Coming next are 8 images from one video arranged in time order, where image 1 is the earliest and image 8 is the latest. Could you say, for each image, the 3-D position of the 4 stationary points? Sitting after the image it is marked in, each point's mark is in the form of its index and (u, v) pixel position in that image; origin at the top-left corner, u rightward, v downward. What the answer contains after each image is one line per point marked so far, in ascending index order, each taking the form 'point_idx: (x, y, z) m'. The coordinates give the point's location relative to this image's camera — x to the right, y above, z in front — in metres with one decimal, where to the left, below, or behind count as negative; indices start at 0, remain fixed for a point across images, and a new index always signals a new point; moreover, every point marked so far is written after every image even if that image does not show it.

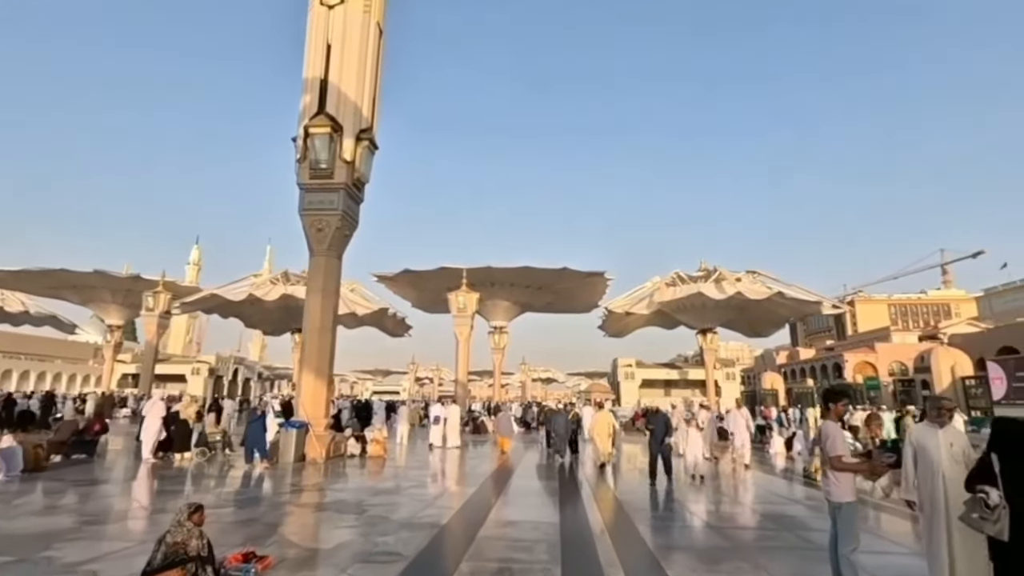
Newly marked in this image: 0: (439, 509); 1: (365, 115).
0: (-0.8, -2.4, +5.8) m
1: (-3.0, +3.5, +10.9) m
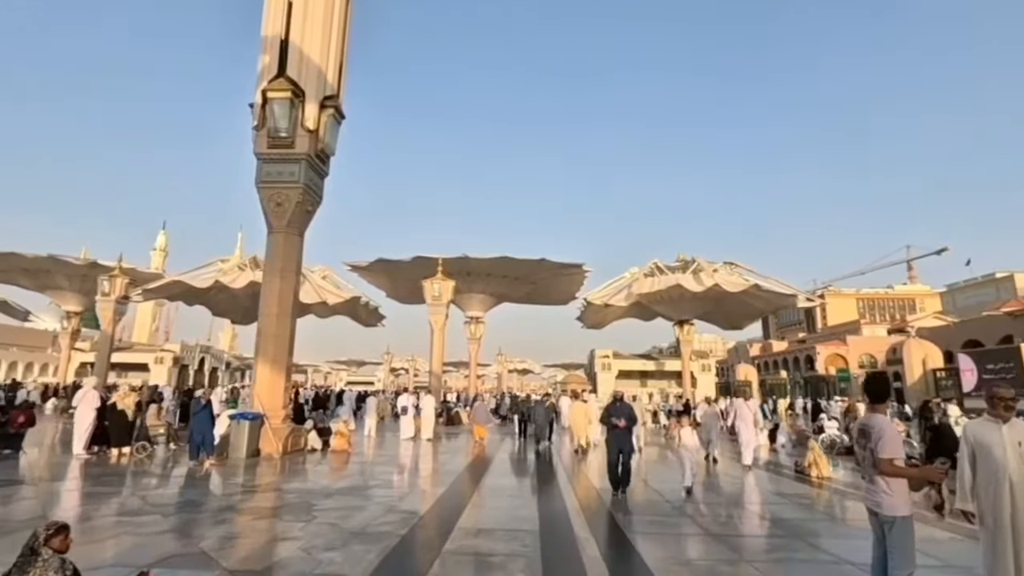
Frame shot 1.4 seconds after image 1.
0: (-1.0, -2.1, +5.1) m
1: (-3.4, +3.8, +10.1) m
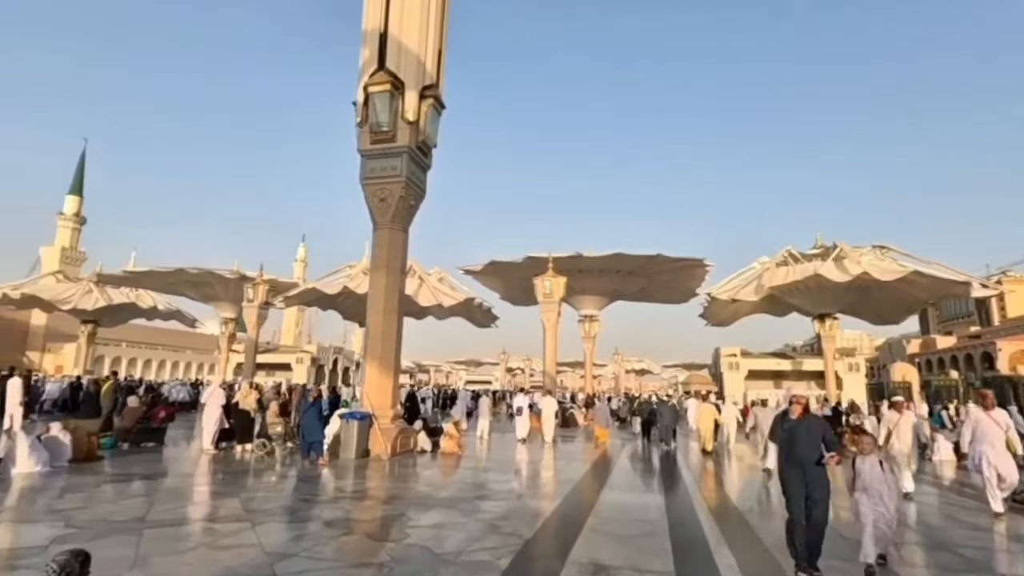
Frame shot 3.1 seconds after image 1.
0: (-0.1, -2.0, +4.3) m
1: (-1.5, +3.9, +9.7) m
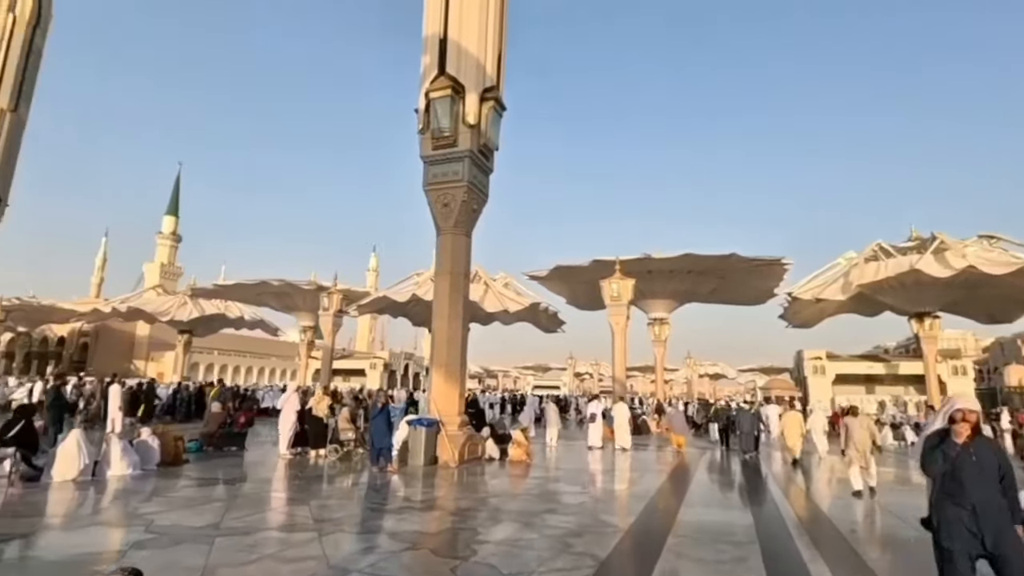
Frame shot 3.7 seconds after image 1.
0: (+0.5, -2.0, +4.0) m
1: (-0.4, +3.8, +9.6) m
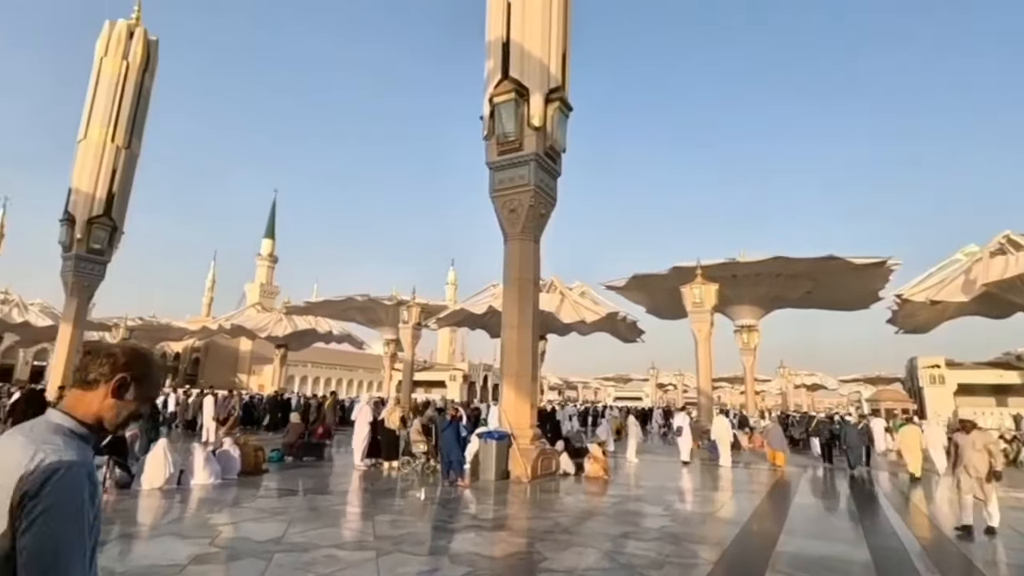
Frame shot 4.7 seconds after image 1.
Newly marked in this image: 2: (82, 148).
0: (+1.0, -2.0, +3.5) m
1: (+0.7, +3.7, +9.3) m
2: (-13.8, +4.5, +17.3) m
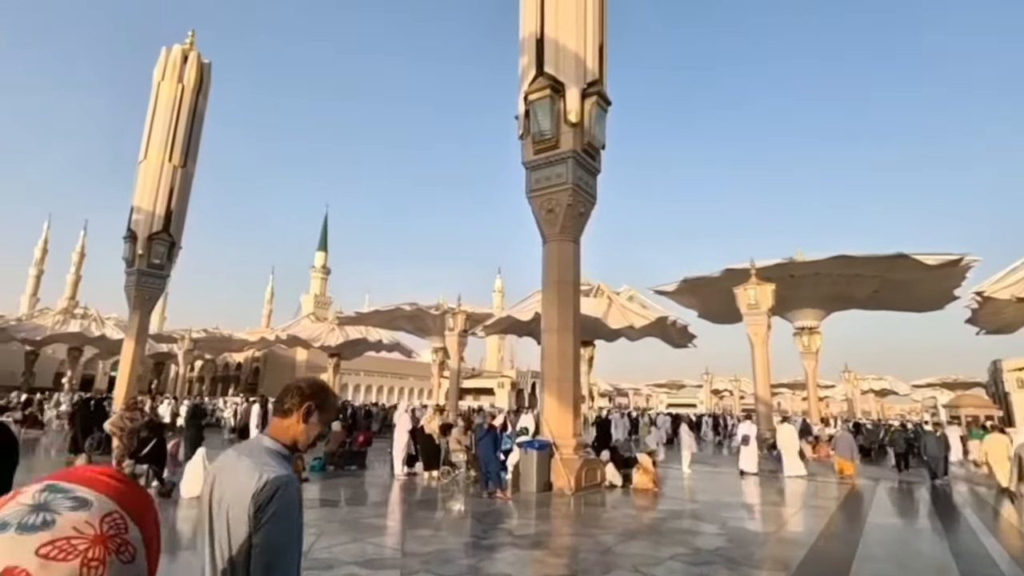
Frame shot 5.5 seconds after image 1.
0: (+1.2, -1.9, +3.1) m
1: (+1.3, +3.7, +9.0) m
2: (-12.4, +4.0, +18.2) m
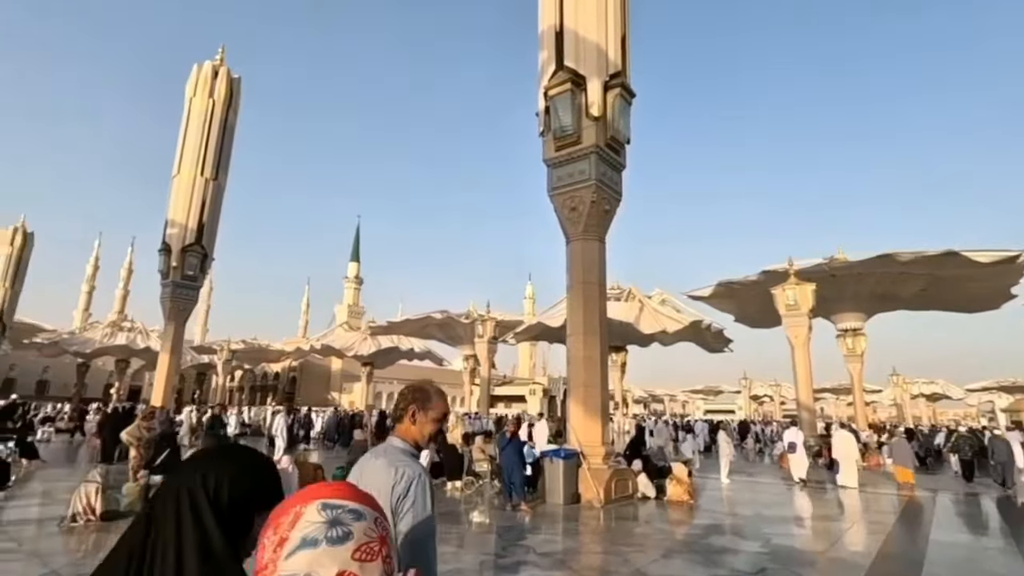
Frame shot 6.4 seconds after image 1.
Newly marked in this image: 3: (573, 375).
0: (+1.2, -1.9, +2.7) m
1: (+1.6, +3.7, +8.6) m
2: (-11.6, +3.6, +18.6) m
3: (+0.9, -1.2, +7.8) m
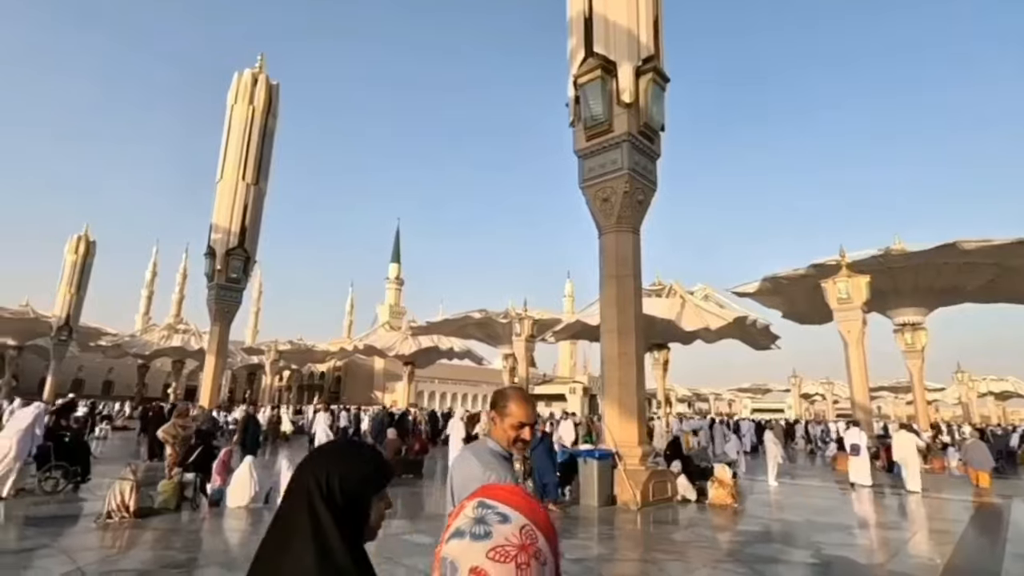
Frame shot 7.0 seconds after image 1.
0: (+1.3, -1.8, +2.4) m
1: (+2.0, +3.8, +8.3) m
2: (-10.4, +3.6, +19.2) m
3: (+1.3, -1.1, +7.5) m
